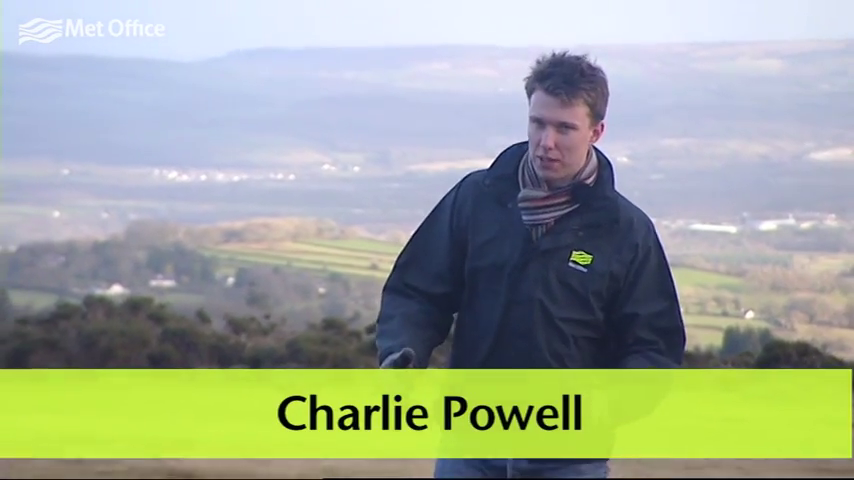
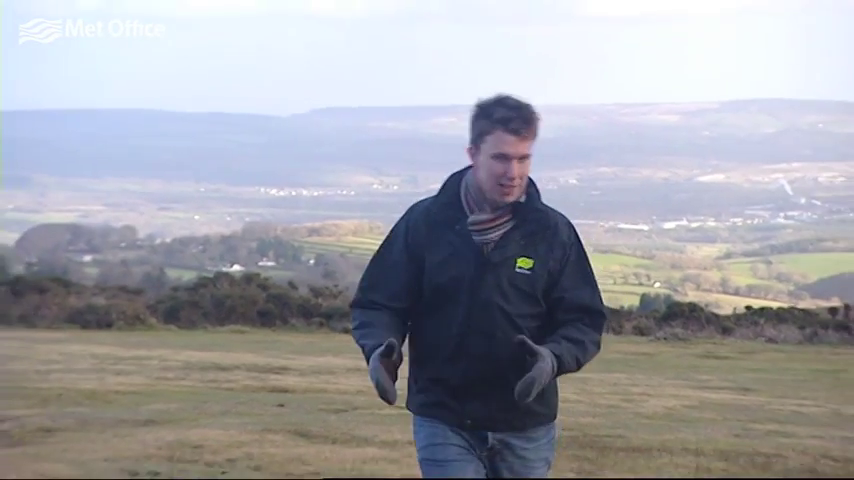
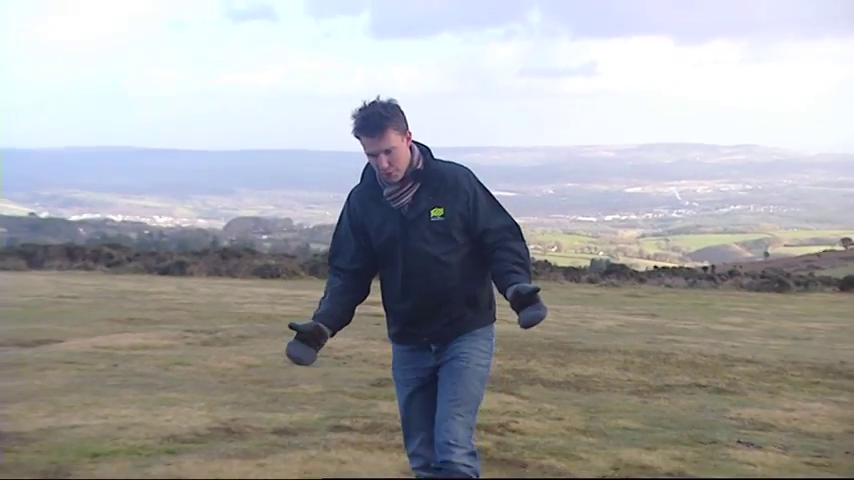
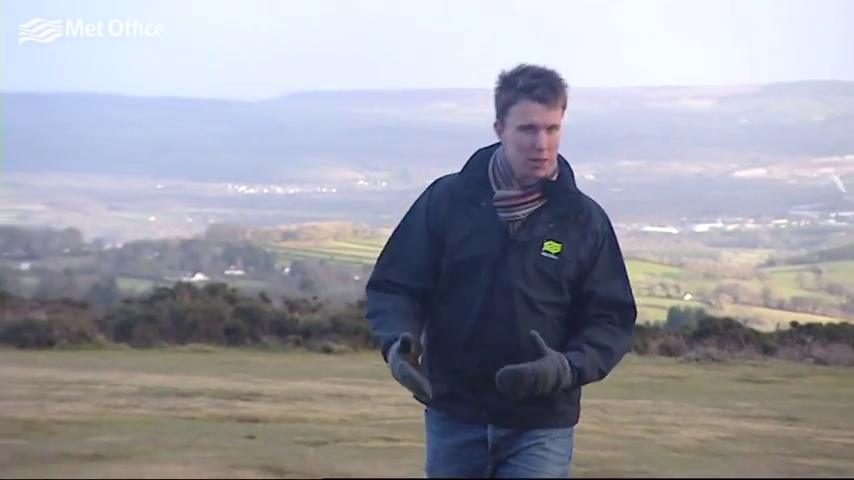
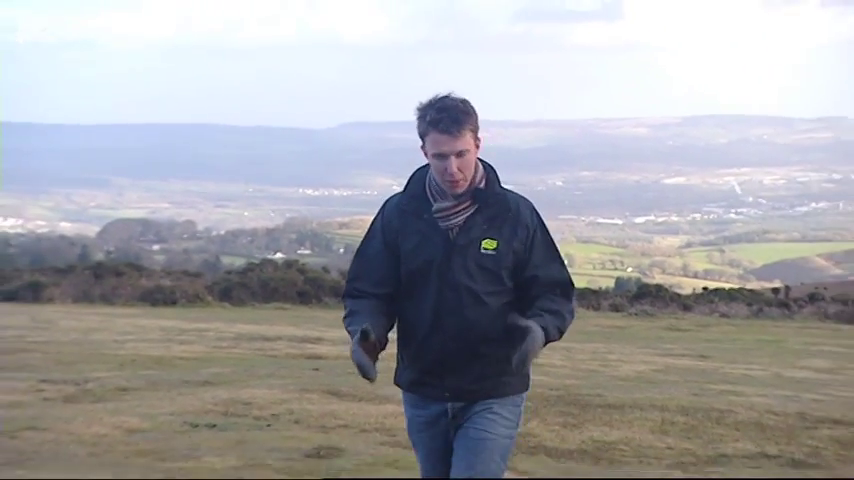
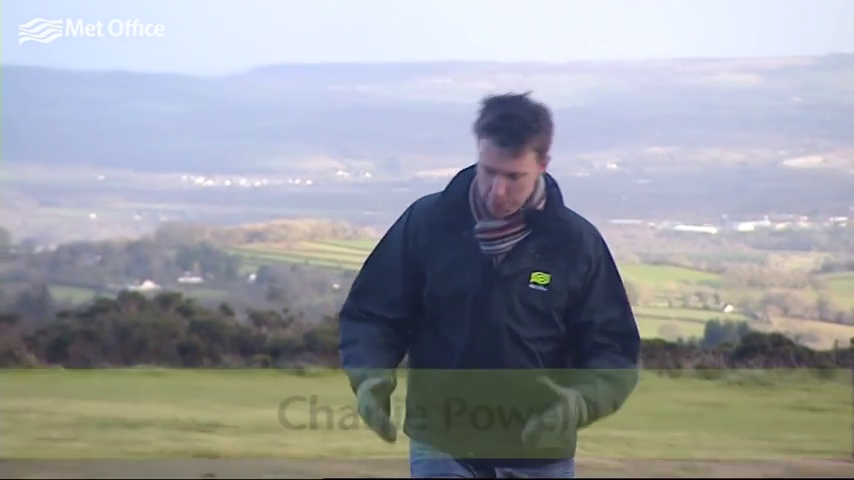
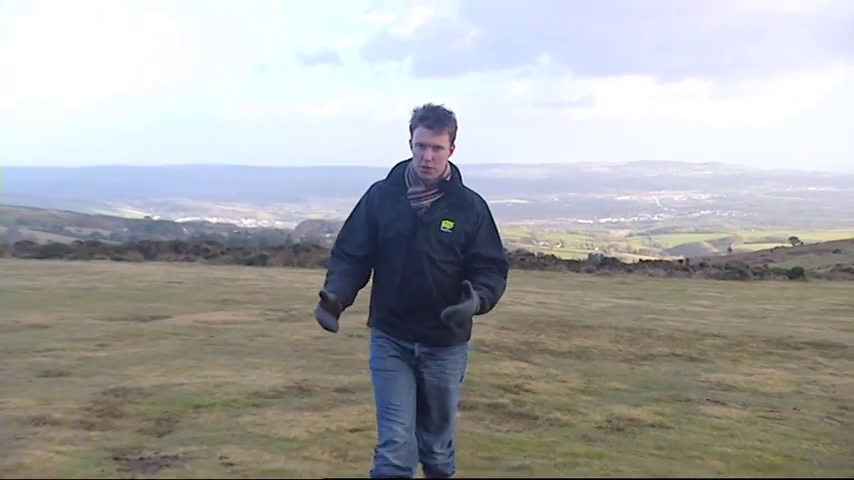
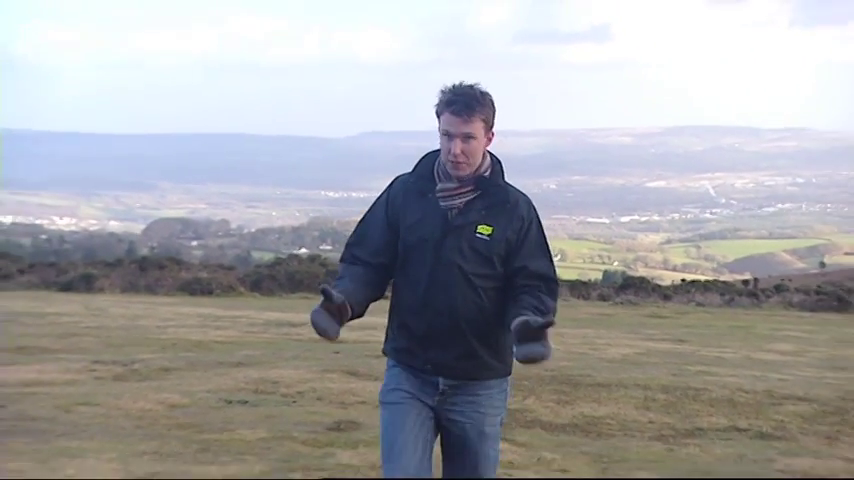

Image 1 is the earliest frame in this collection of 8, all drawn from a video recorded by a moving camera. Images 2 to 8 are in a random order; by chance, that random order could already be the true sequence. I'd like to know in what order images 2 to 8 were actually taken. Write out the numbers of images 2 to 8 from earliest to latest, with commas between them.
6, 4, 2, 5, 8, 3, 7
